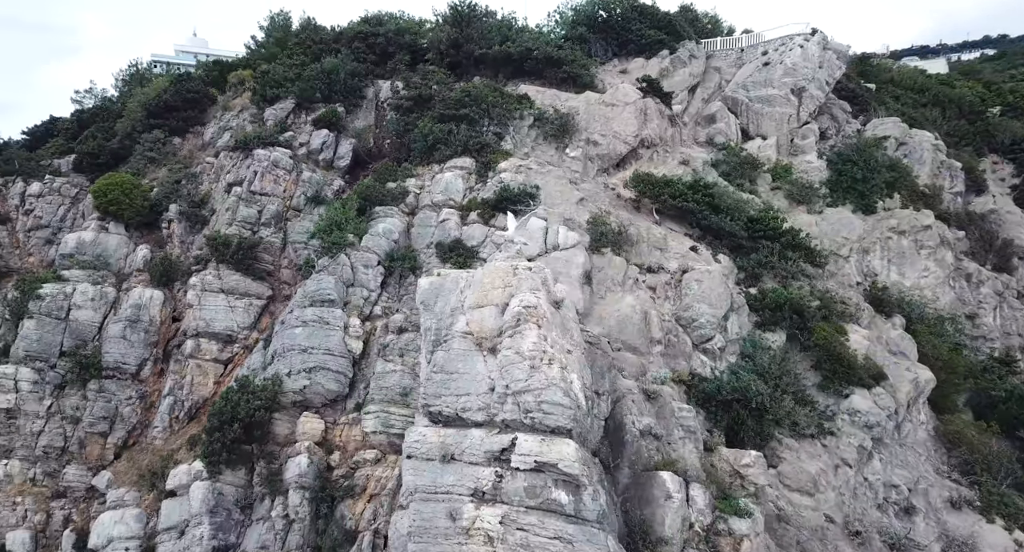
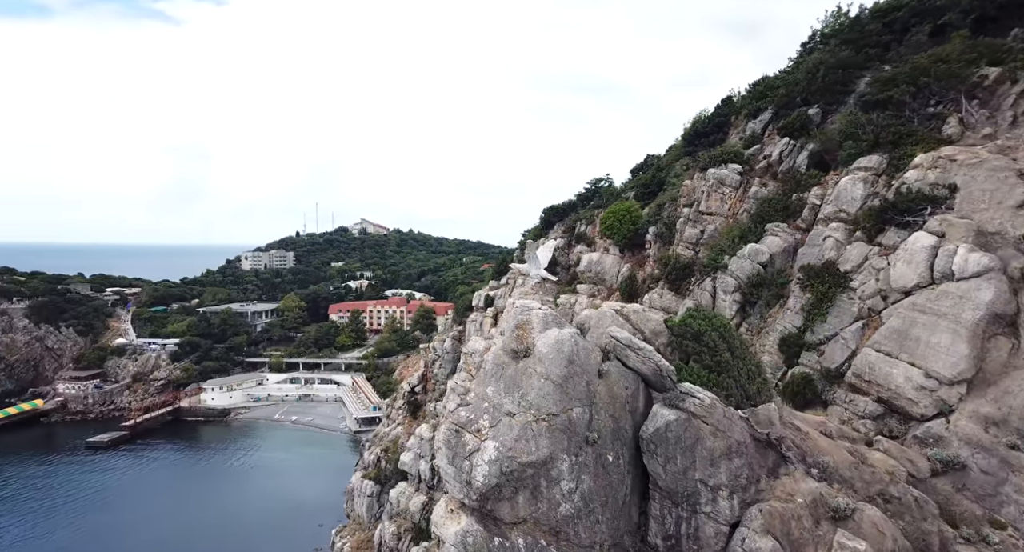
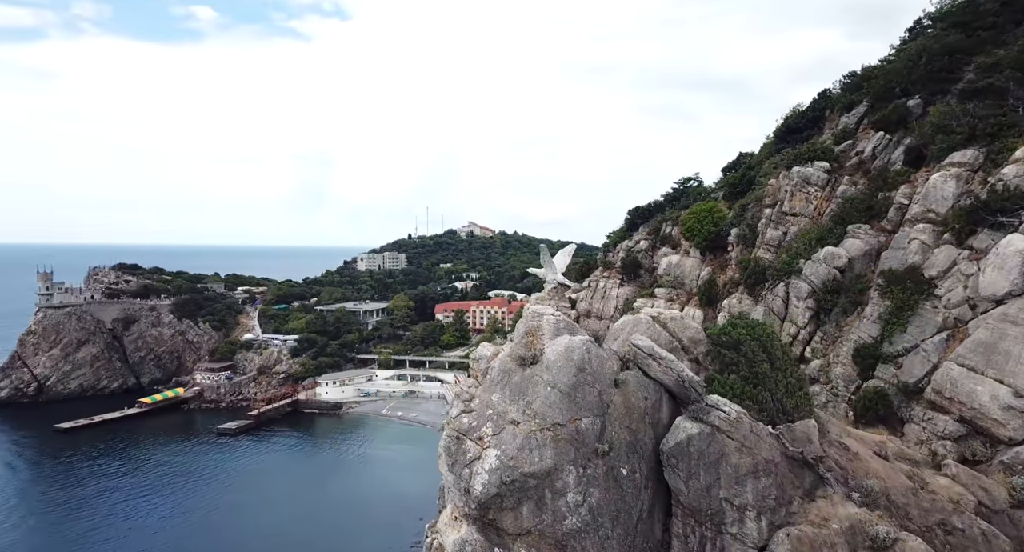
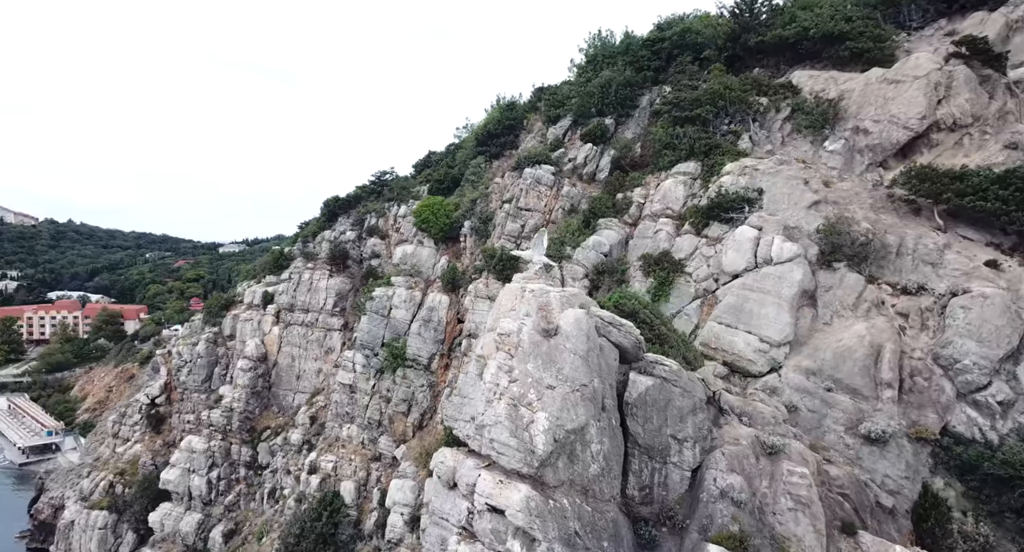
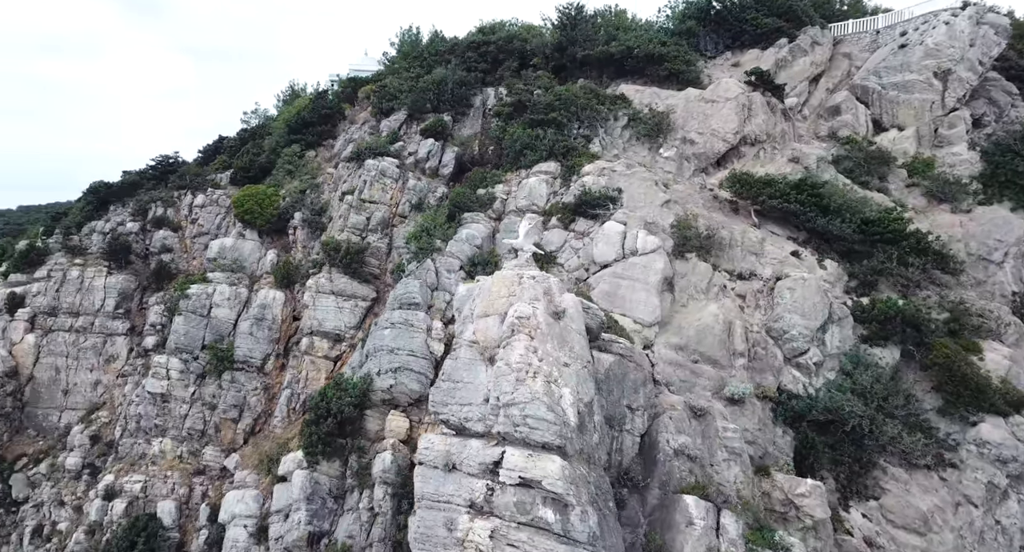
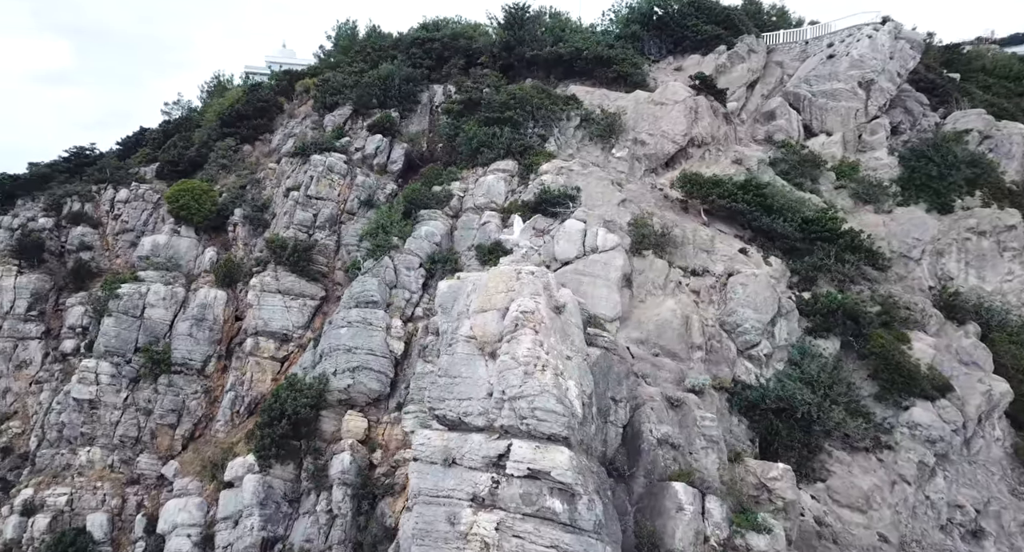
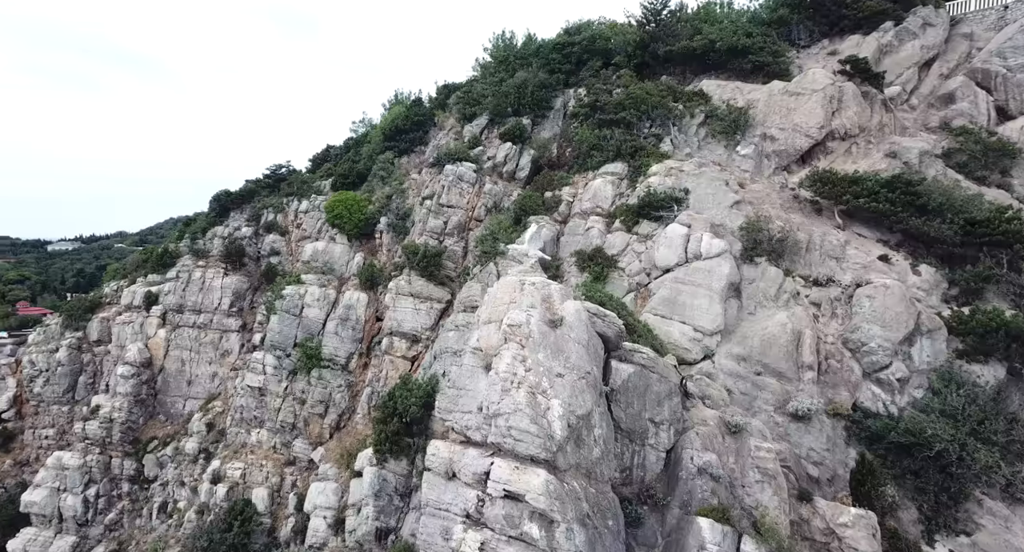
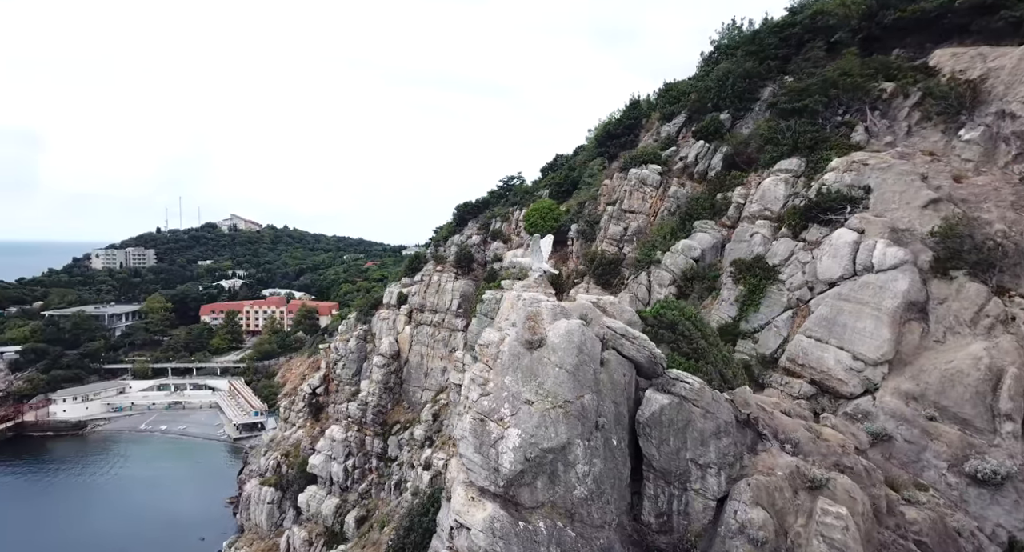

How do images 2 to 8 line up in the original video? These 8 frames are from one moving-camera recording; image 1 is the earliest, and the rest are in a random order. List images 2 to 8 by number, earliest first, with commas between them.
6, 5, 7, 4, 8, 2, 3
